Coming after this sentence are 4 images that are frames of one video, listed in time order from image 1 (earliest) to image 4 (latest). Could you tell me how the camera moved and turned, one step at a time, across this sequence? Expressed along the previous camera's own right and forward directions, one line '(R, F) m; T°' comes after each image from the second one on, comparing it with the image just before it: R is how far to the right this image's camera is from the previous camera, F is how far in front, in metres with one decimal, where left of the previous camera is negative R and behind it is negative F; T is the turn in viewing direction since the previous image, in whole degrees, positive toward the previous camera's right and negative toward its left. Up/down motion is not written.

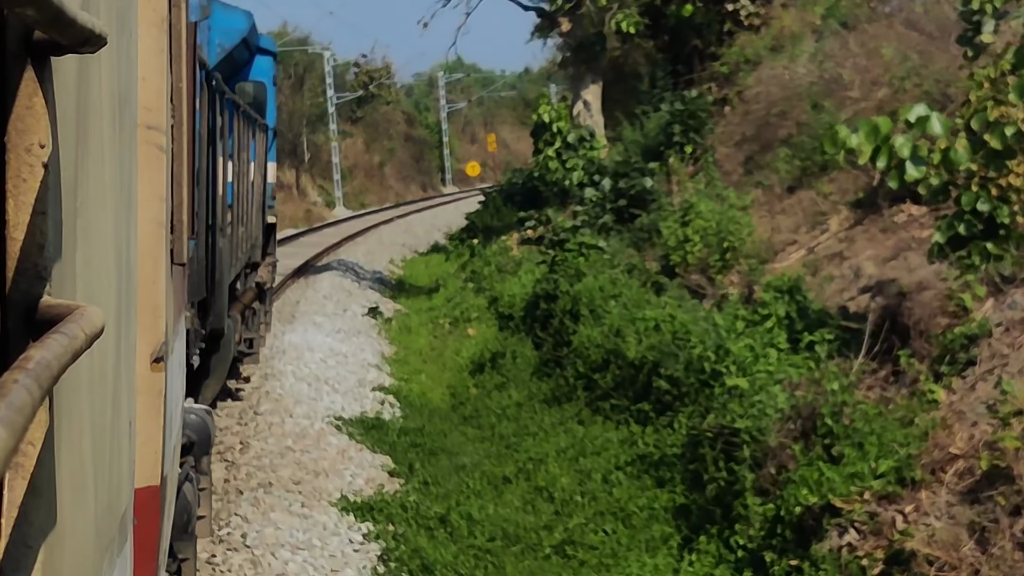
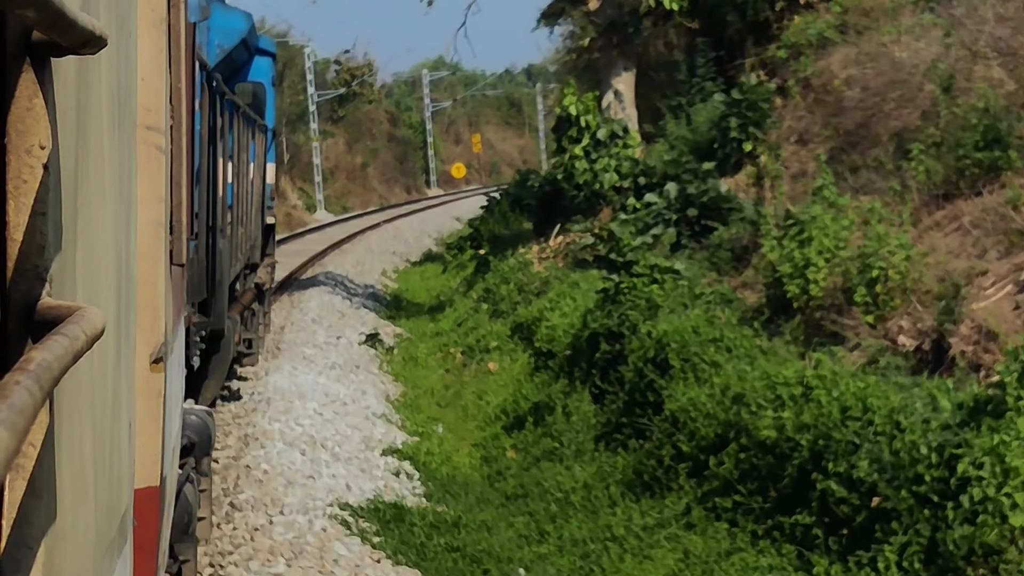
(-0.4, +2.6) m; +1°
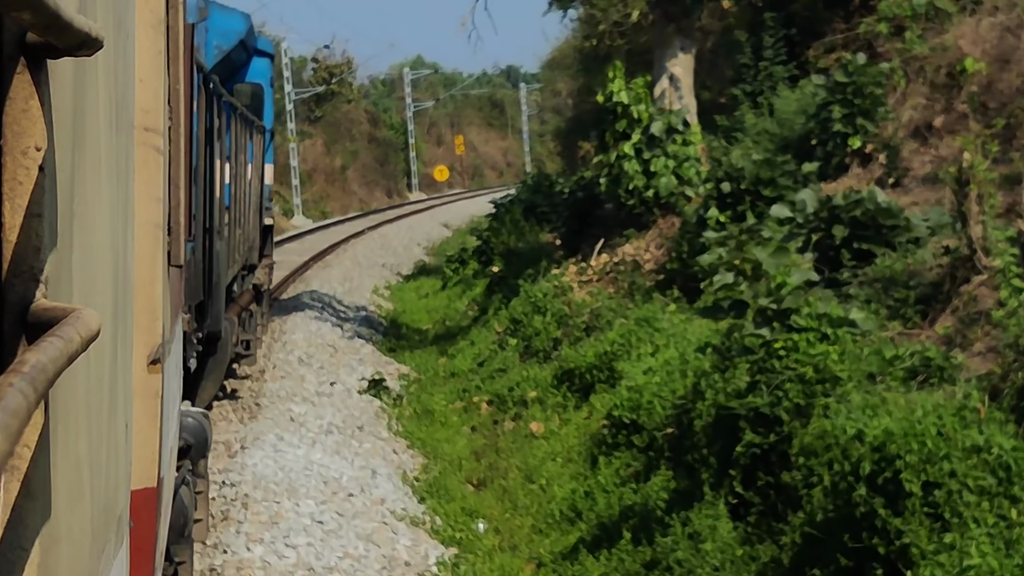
(-0.5, +2.9) m; +1°
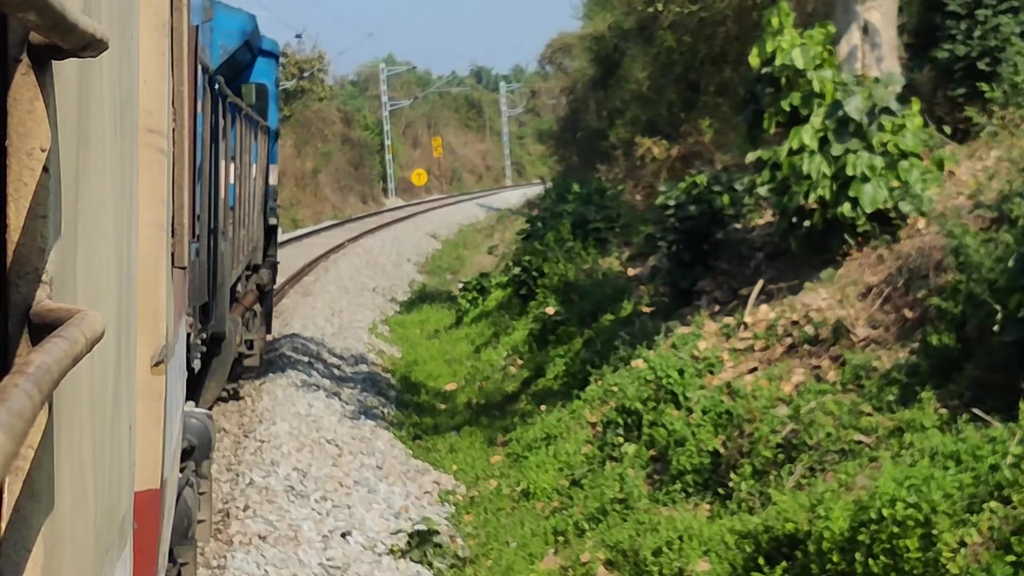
(-0.7, +4.6) m; +1°
